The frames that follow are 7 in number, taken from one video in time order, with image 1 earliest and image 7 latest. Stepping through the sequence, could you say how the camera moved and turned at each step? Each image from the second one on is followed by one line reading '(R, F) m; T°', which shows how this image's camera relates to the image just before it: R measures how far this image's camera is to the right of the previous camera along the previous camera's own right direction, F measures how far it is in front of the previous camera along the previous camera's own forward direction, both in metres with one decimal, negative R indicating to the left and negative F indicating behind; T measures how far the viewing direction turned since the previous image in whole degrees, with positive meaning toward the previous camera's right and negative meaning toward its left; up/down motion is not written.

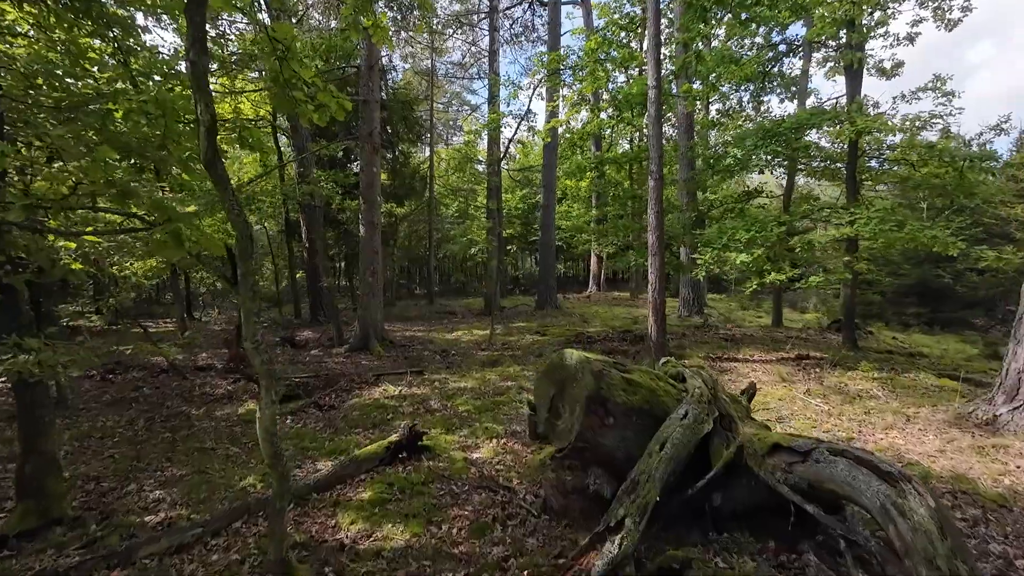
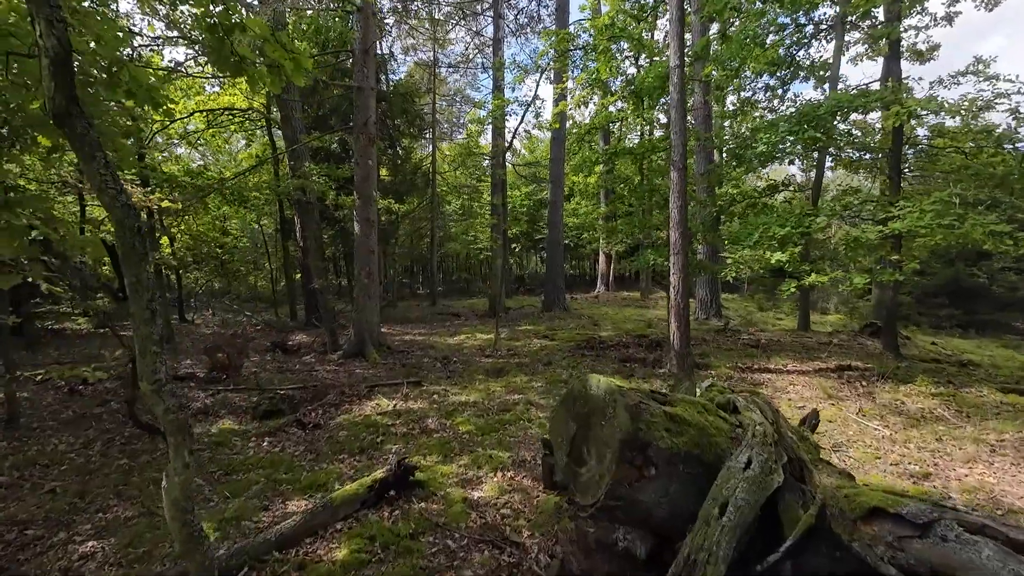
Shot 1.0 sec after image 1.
(0.0, +0.7) m; -1°
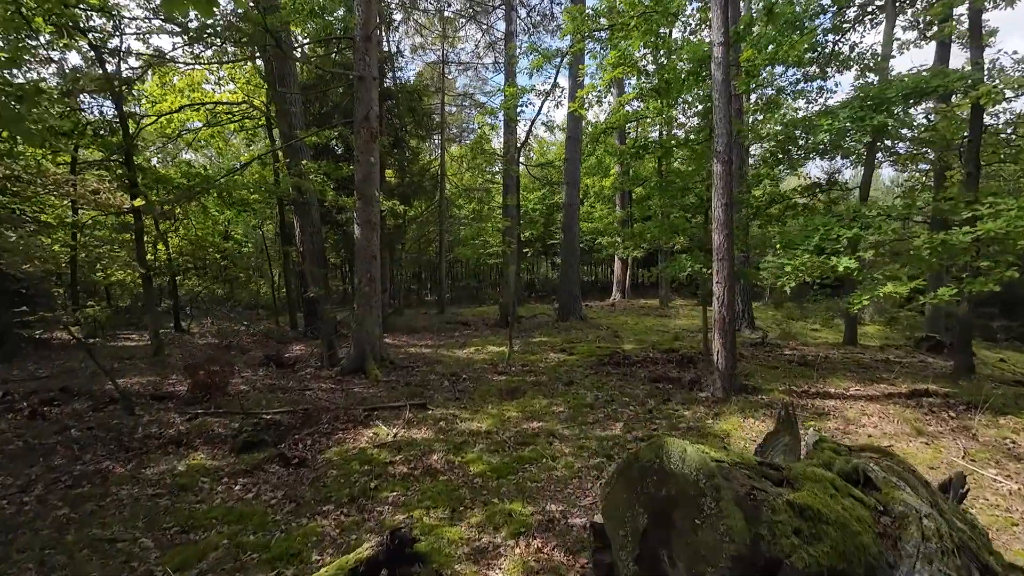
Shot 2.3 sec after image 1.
(-0.1, +0.8) m; -1°
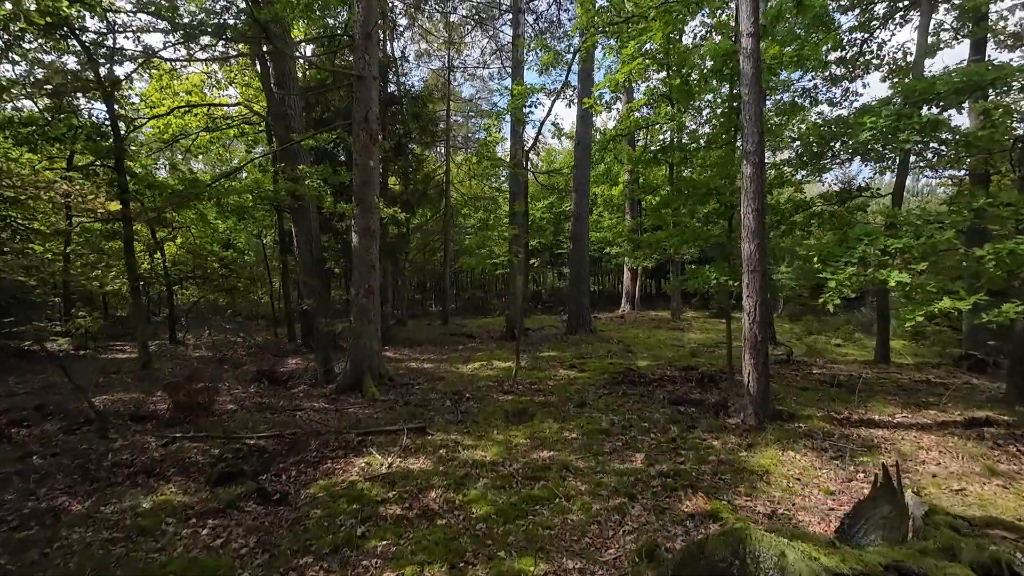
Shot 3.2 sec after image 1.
(0.0, +0.5) m; -1°
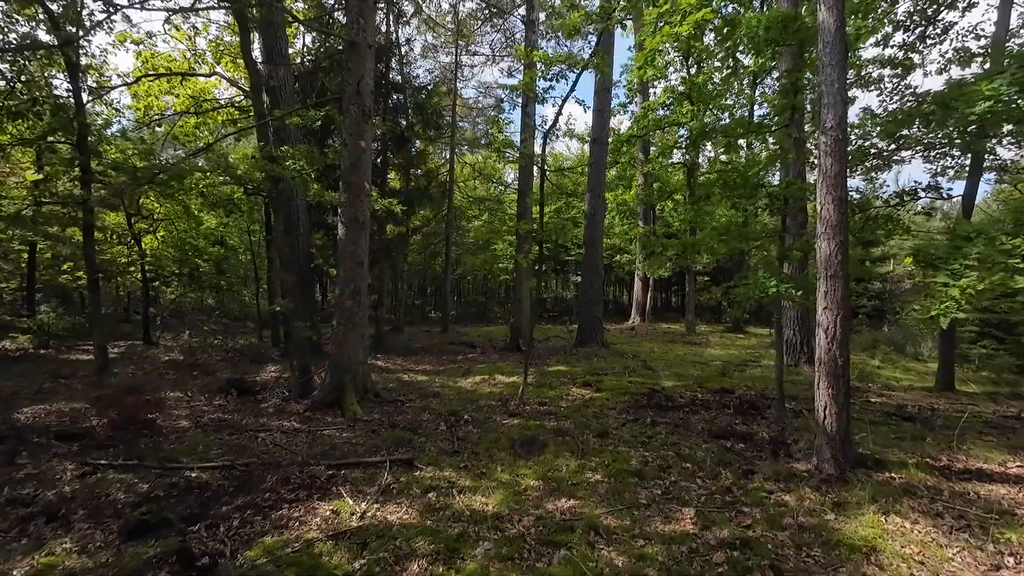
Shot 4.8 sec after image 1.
(-0.1, +1.1) m; 0°
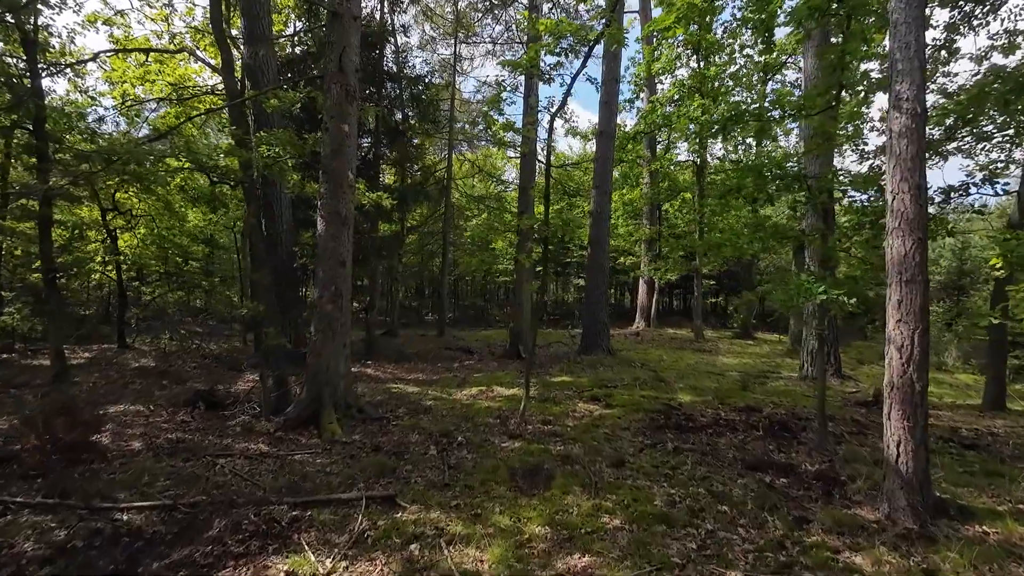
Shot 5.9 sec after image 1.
(0.0, +0.7) m; 0°
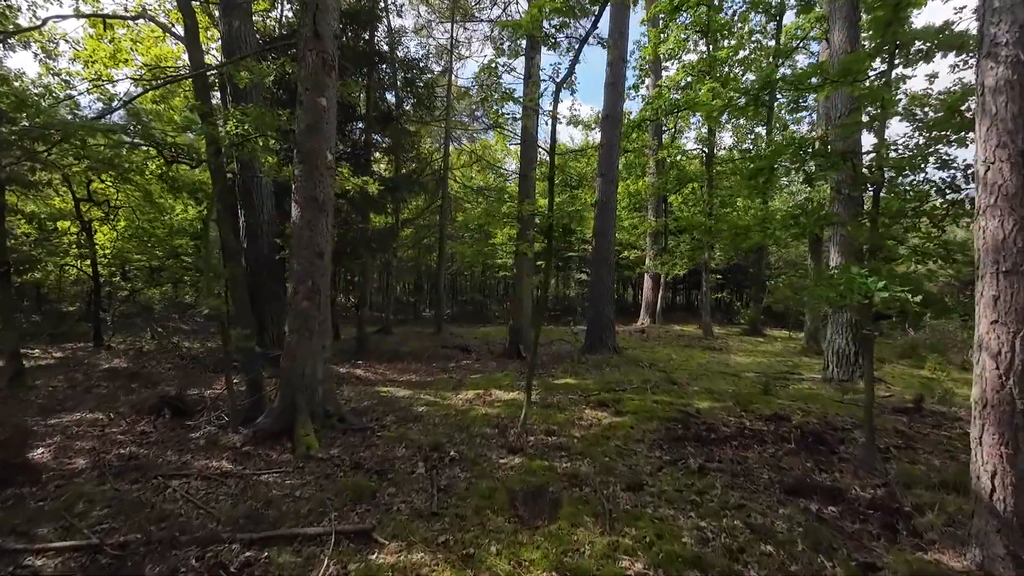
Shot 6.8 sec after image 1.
(0.0, +0.7) m; 0°
